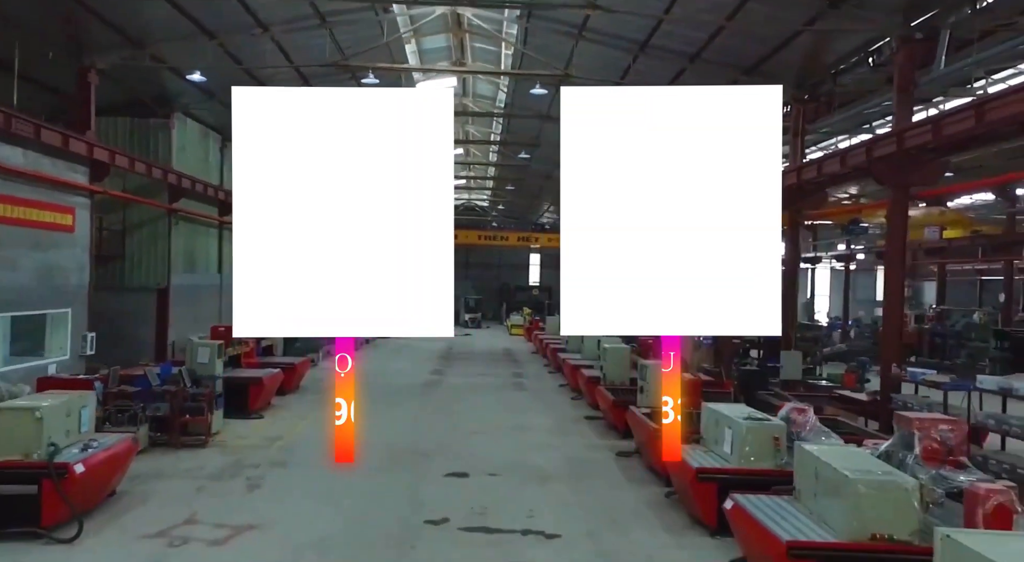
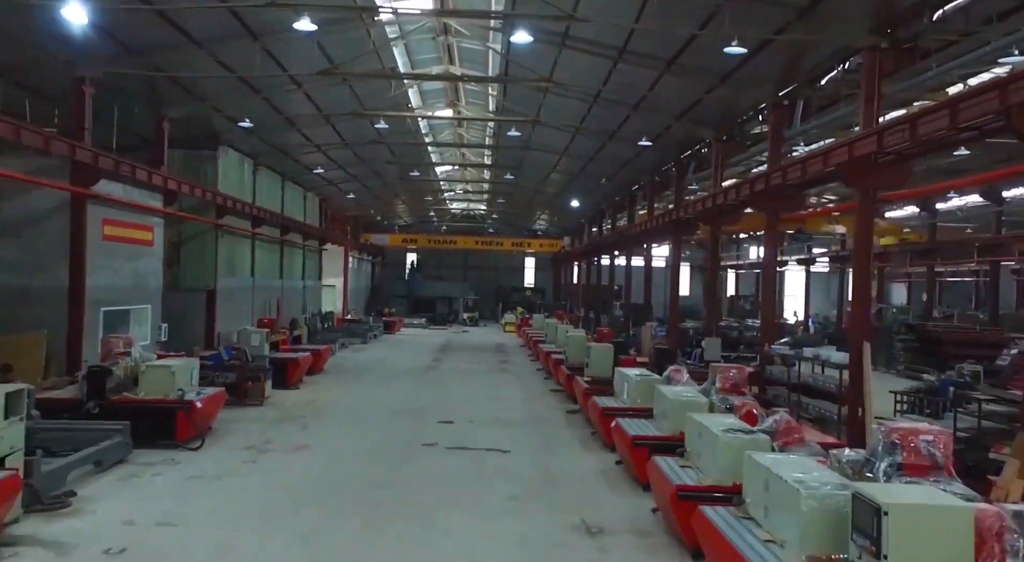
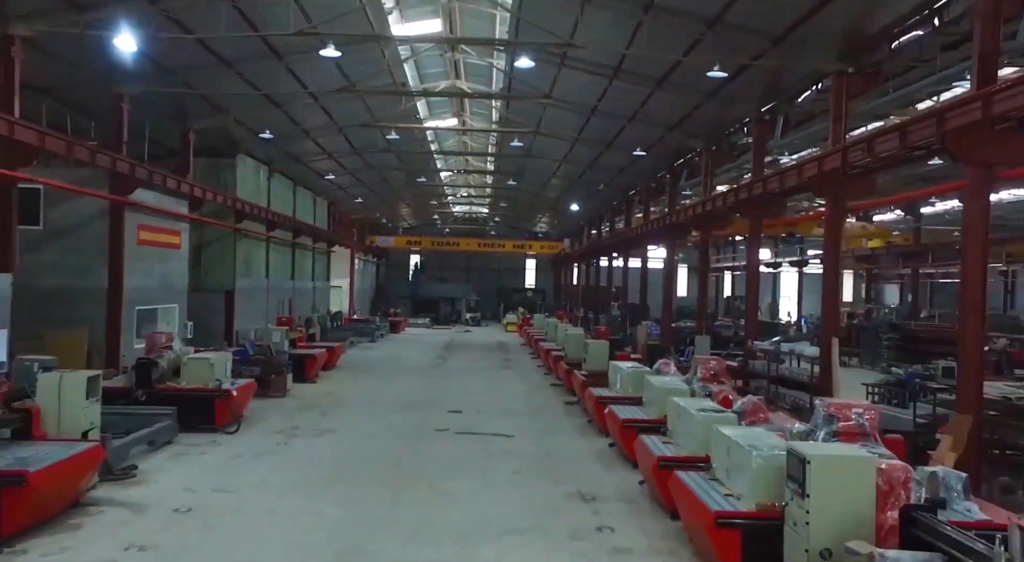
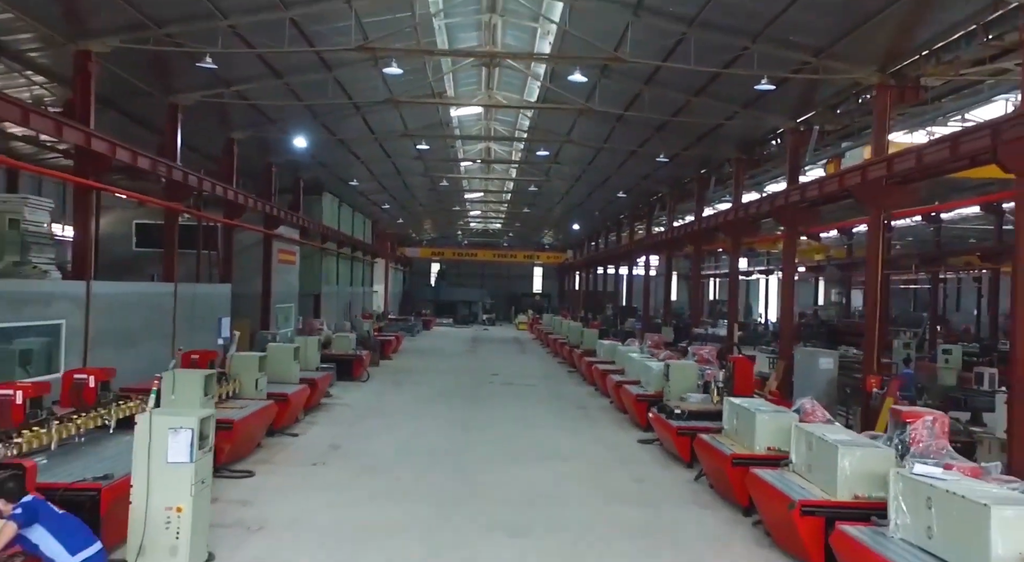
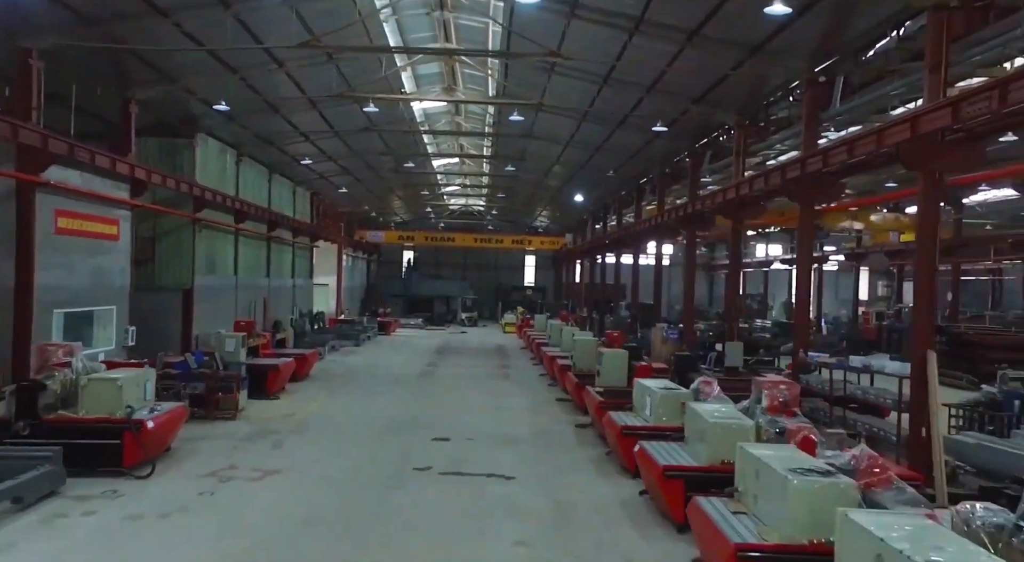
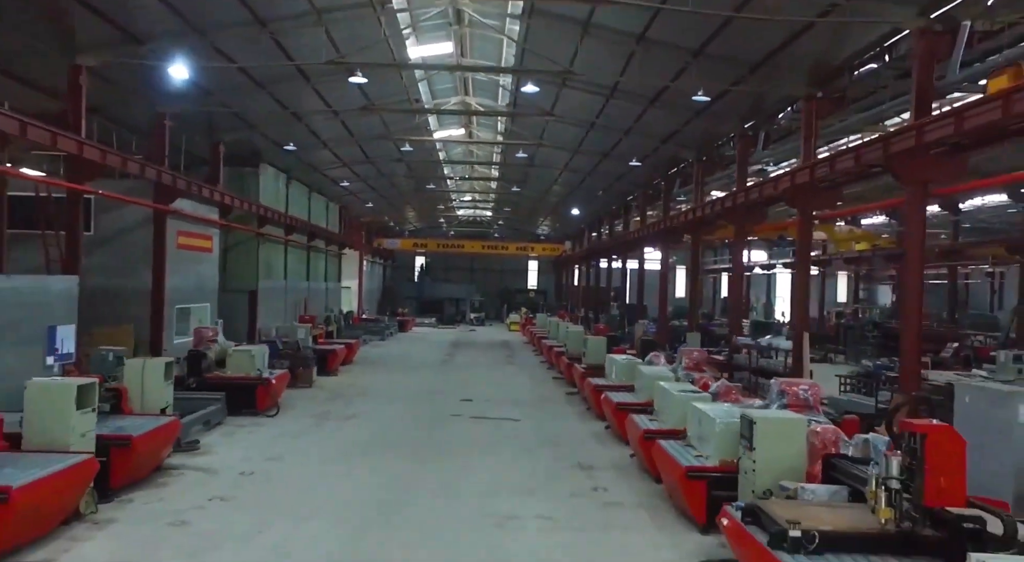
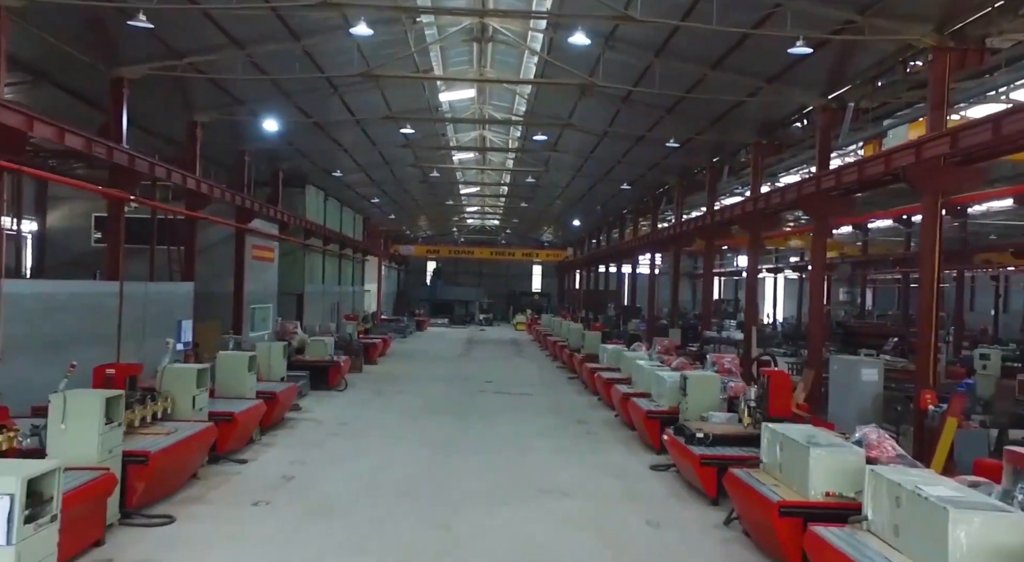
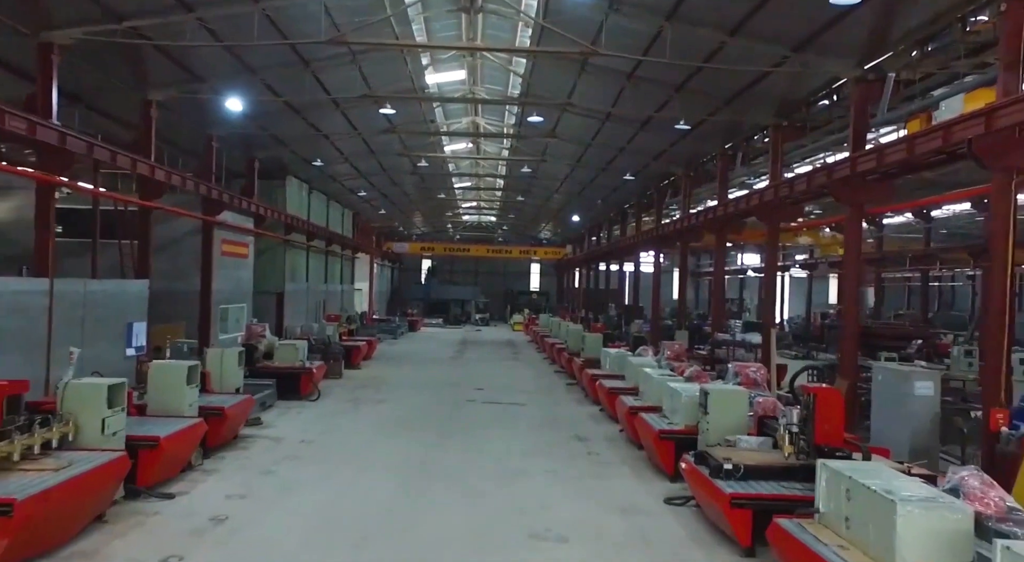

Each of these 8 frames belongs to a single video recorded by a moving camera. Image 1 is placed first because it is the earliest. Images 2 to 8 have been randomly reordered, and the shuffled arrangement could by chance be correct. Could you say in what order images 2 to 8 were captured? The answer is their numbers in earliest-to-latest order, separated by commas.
5, 2, 3, 6, 8, 7, 4
